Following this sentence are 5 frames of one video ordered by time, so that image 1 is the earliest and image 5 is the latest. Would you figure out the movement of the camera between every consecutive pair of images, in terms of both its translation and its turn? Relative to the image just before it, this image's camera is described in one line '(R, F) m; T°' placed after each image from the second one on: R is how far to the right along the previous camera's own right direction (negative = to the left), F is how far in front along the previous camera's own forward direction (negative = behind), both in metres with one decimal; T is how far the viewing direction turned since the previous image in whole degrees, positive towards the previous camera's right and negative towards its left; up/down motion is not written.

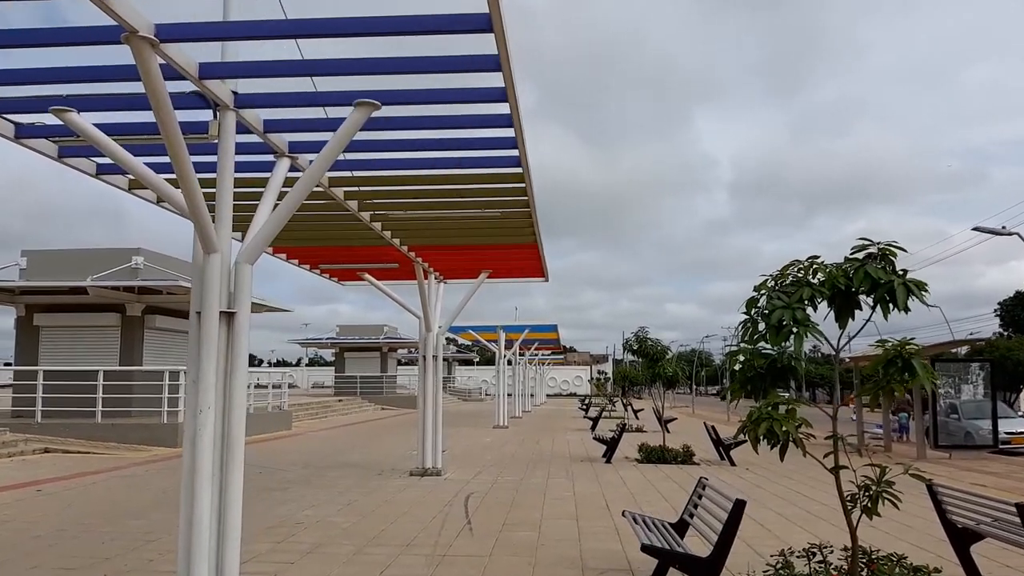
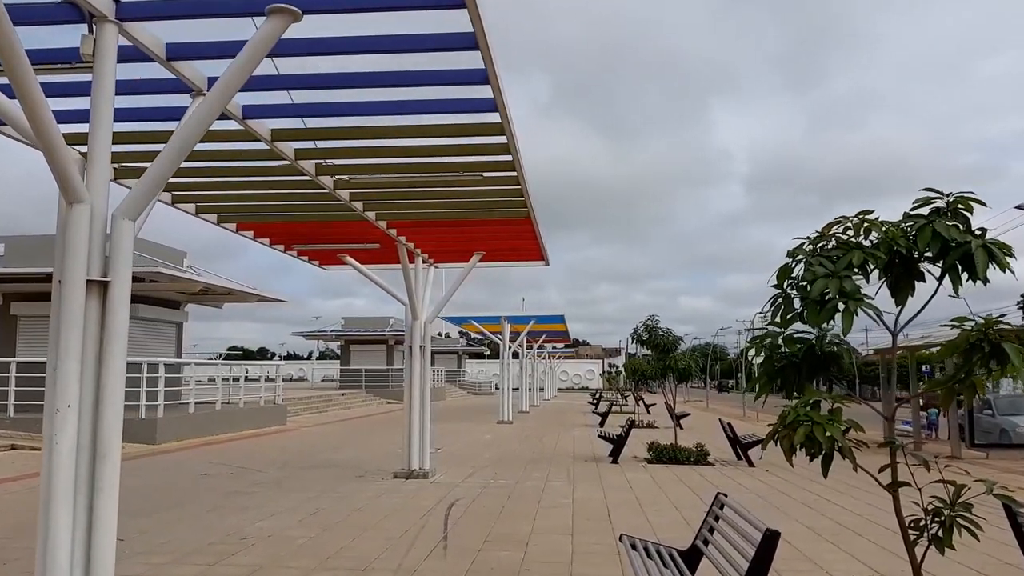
(+0.3, +1.1) m; -1°
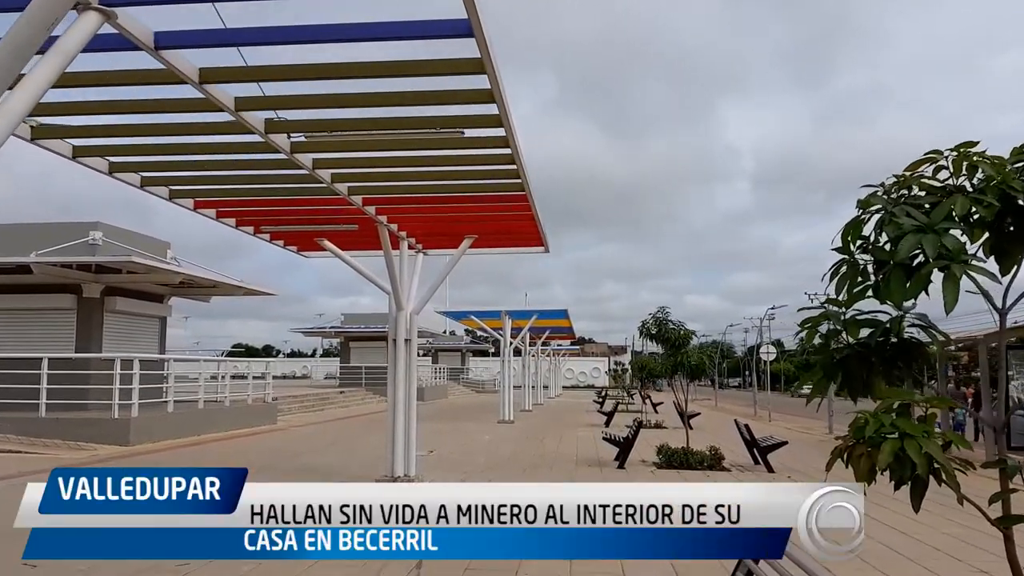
(+0.1, +1.1) m; 0°
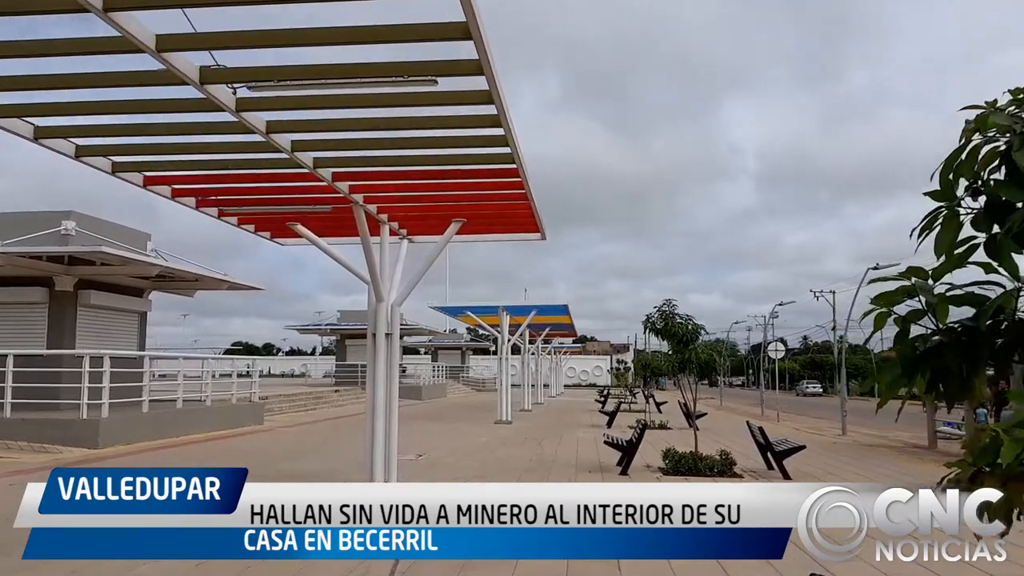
(+0.1, +0.9) m; 0°
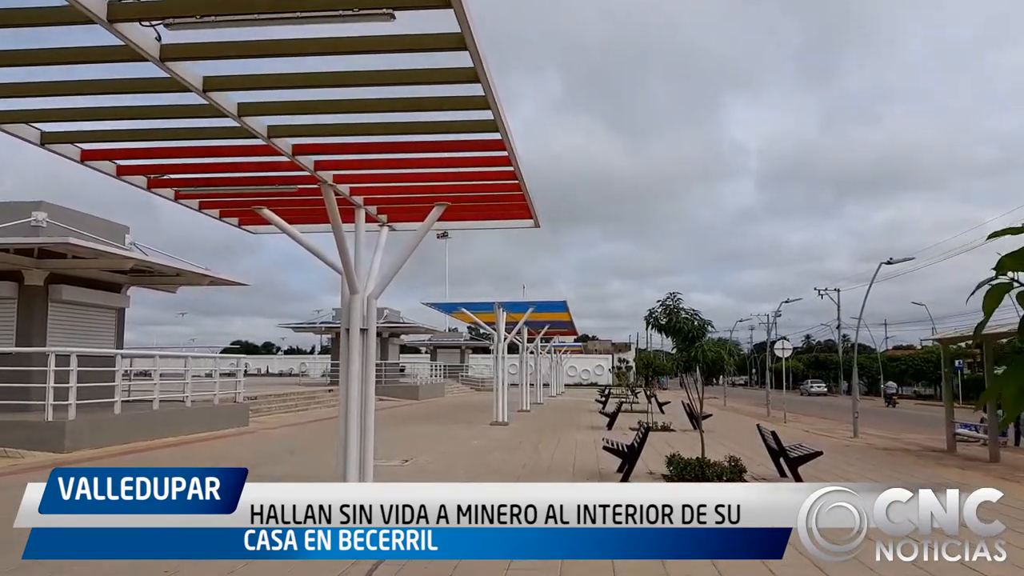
(+0.1, +0.8) m; 0°
